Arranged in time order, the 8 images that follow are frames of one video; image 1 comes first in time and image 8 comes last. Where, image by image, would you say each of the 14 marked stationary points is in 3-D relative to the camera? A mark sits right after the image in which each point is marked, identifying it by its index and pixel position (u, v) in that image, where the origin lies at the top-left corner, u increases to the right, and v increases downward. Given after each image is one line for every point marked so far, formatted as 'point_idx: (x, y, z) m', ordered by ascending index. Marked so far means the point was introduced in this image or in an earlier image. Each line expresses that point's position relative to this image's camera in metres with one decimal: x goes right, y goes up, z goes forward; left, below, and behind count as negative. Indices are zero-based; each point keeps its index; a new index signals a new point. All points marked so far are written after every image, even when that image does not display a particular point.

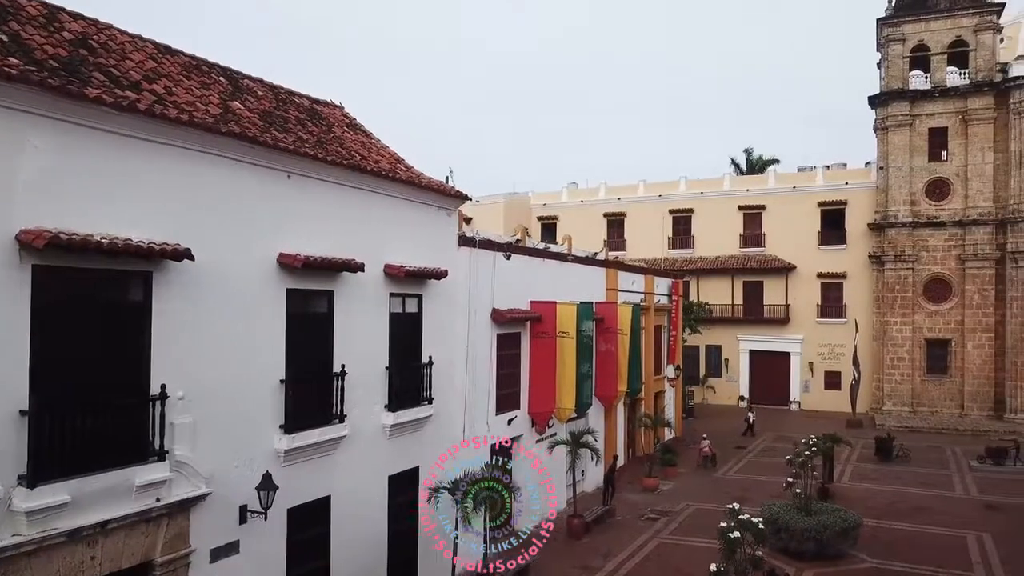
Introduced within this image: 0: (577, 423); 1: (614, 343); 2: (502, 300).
0: (+1.5, -3.2, +19.0) m
1: (+2.4, -1.3, +19.3) m
2: (-0.2, -0.2, +15.9) m
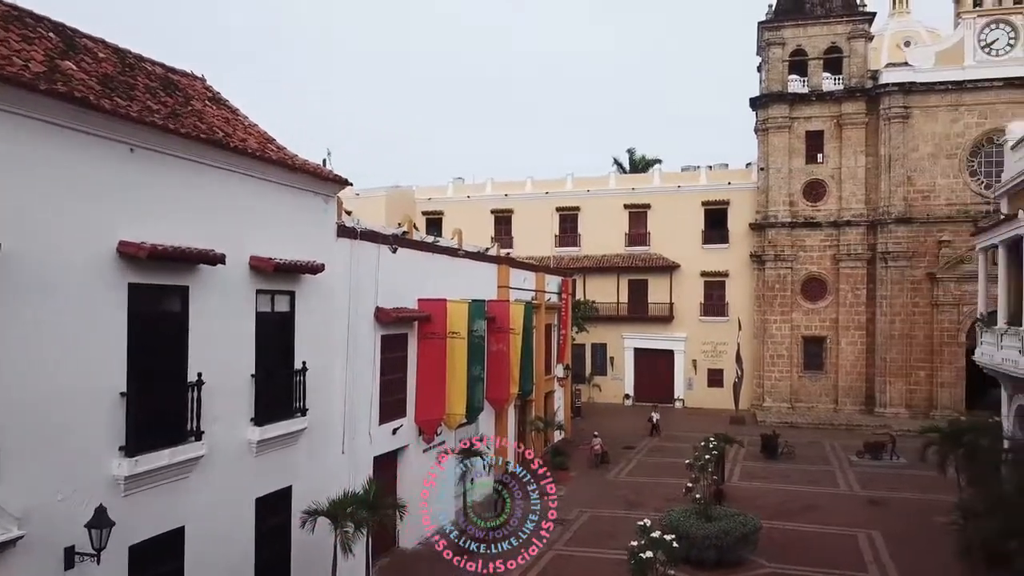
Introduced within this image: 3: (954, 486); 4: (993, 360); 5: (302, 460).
0: (-1.0, -3.1, +17.8) m
1: (-0.1, -1.3, +18.3) m
2: (-2.3, -0.2, +14.5) m
3: (+10.6, -4.8, +19.5) m
4: (+8.9, -1.3, +15.2) m
5: (-3.1, -2.5, +12.0) m
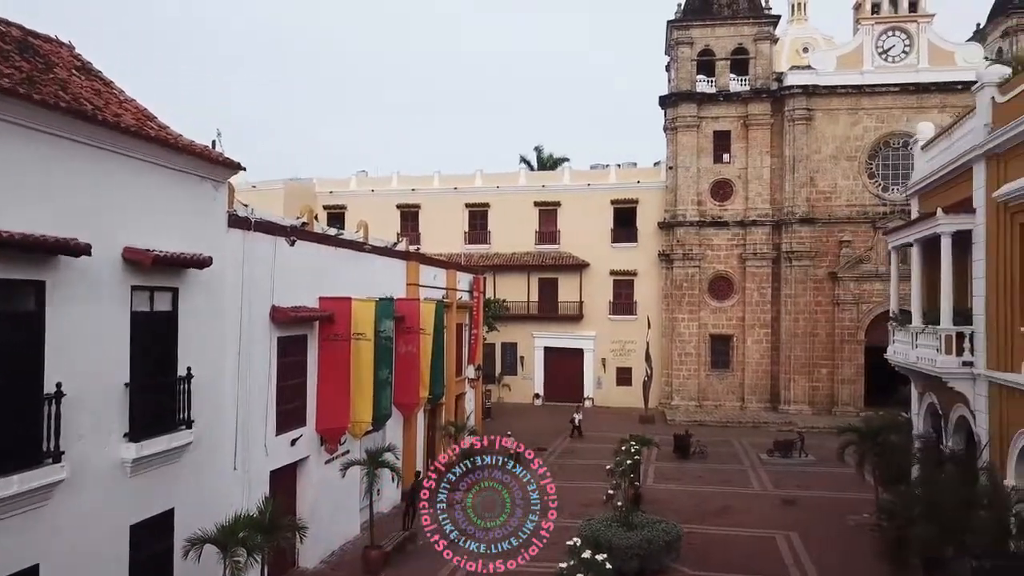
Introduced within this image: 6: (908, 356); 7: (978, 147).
0: (-2.8, -3.0, +16.6) m
1: (-2.0, -1.2, +17.2) m
2: (-3.7, -0.1, +13.2) m
3: (+8.4, -4.7, +19.6) m
4: (+7.3, -1.3, +15.2) m
5: (-4.2, -2.5, +10.6) m
6: (+7.2, -1.2, +14.9) m
7: (+7.2, +2.2, +12.7) m
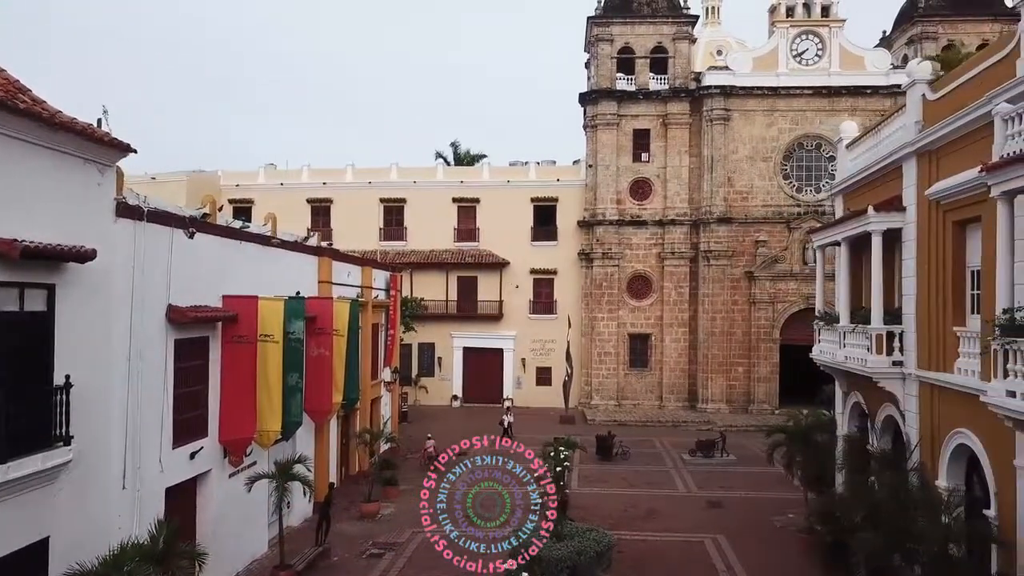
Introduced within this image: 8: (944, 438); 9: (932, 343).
0: (-4.3, -3.0, +15.4) m
1: (-3.6, -1.2, +16.1) m
2: (-4.8, -0.1, +11.9) m
3: (+6.6, -4.7, +19.6) m
4: (+5.9, -1.3, +15.0) m
5: (-5.1, -2.4, +9.3) m
6: (+5.9, -1.2, +14.8) m
7: (+6.1, +2.2, +12.6) m
8: (+6.0, -2.1, +11.4) m
9: (+6.1, -0.8, +11.8) m
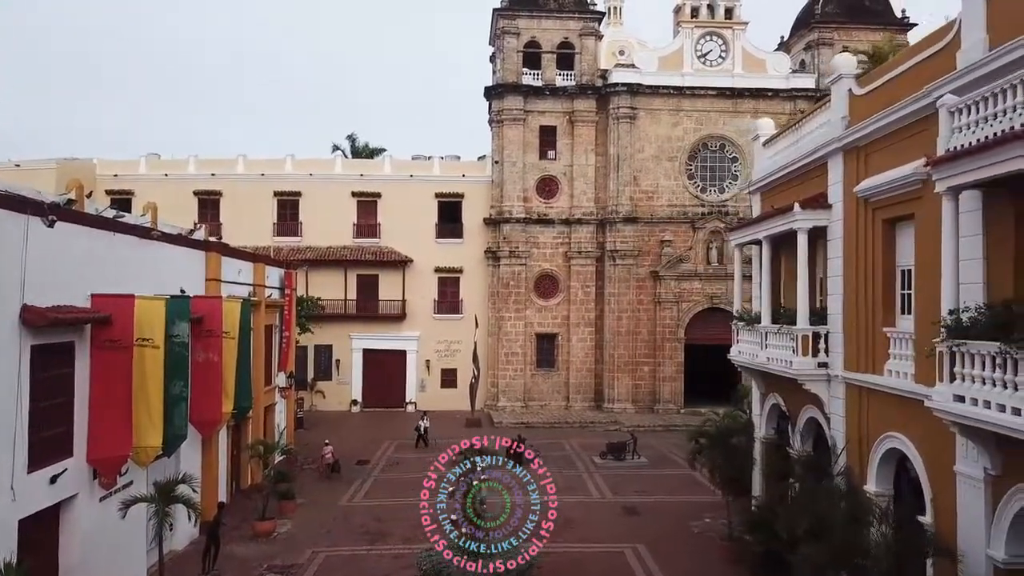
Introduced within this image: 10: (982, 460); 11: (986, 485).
0: (-5.9, -3.0, +13.8) m
1: (-5.2, -1.1, +14.6) m
2: (-5.9, 0.0, +10.3) m
3: (+4.4, -4.7, +19.3) m
4: (+4.3, -1.3, +14.7) m
5: (-5.9, -2.4, +7.6) m
6: (+4.3, -1.2, +14.5) m
7: (+4.8, +2.2, +12.3) m
8: (+4.9, -2.1, +11.1) m
9: (+4.9, -0.8, +11.5) m
10: (+4.9, -1.8, +8.5) m
11: (+4.9, -2.1, +8.5) m
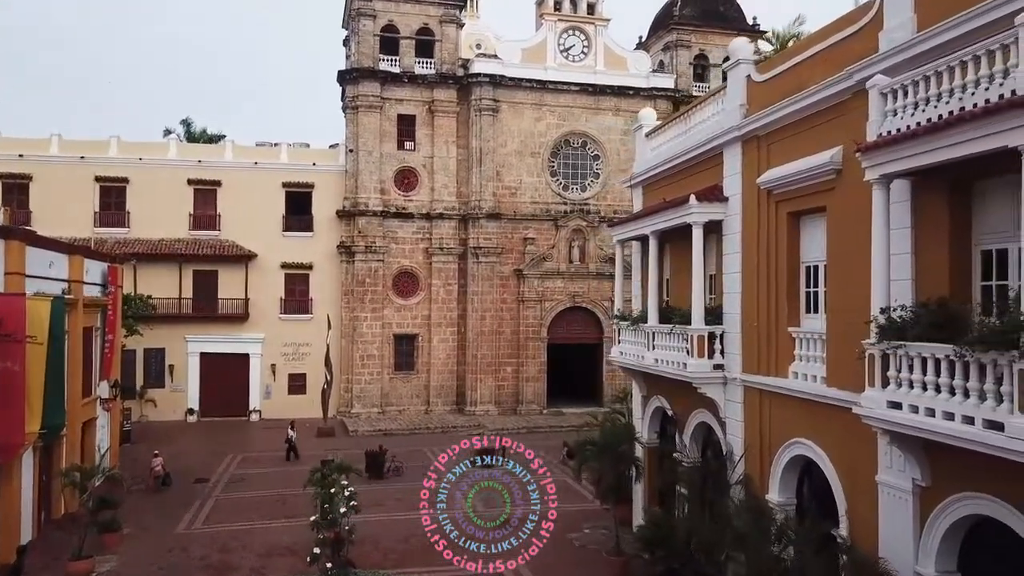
0: (-7.7, -2.9, +11.1) m
1: (-7.2, -1.1, +12.0) m
2: (-7.1, 0.0, +7.6) m
3: (+1.4, -4.6, +18.4) m
4: (+2.2, -1.2, +13.9) m
5: (-6.5, -2.4, +5.0) m
6: (+2.2, -1.2, +13.6) m
7: (+3.1, +2.2, +11.6) m
8: (+3.4, -2.0, +10.4) m
9: (+3.3, -0.8, +10.8) m
10: (+3.9, -1.8, +7.9) m
11: (+3.9, -2.0, +7.9) m
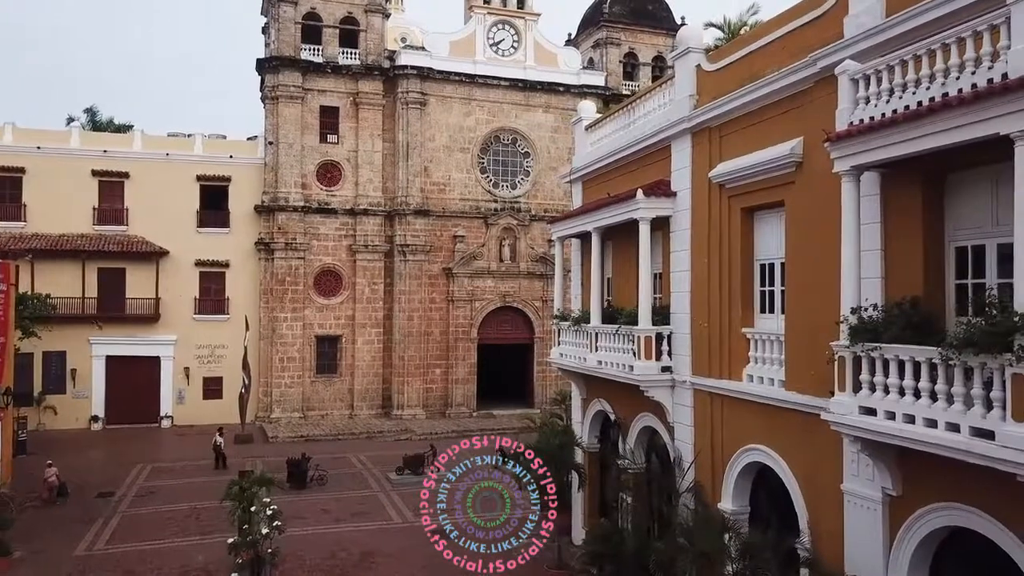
0: (-8.5, -2.9, +9.6) m
1: (-8.0, -1.0, +10.5) m
2: (-7.5, +0.1, +6.2) m
3: (-0.1, -4.6, +17.7) m
4: (+1.1, -1.2, +13.3) m
5: (-6.7, -2.3, +3.6) m
6: (+1.2, -1.2, +13.0) m
7: (+2.3, +2.2, +11.1) m
8: (+2.7, -2.0, +10.0) m
9: (+2.6, -0.7, +10.4) m
10: (+3.4, -1.8, +7.5) m
11: (+3.4, -2.0, +7.5) m
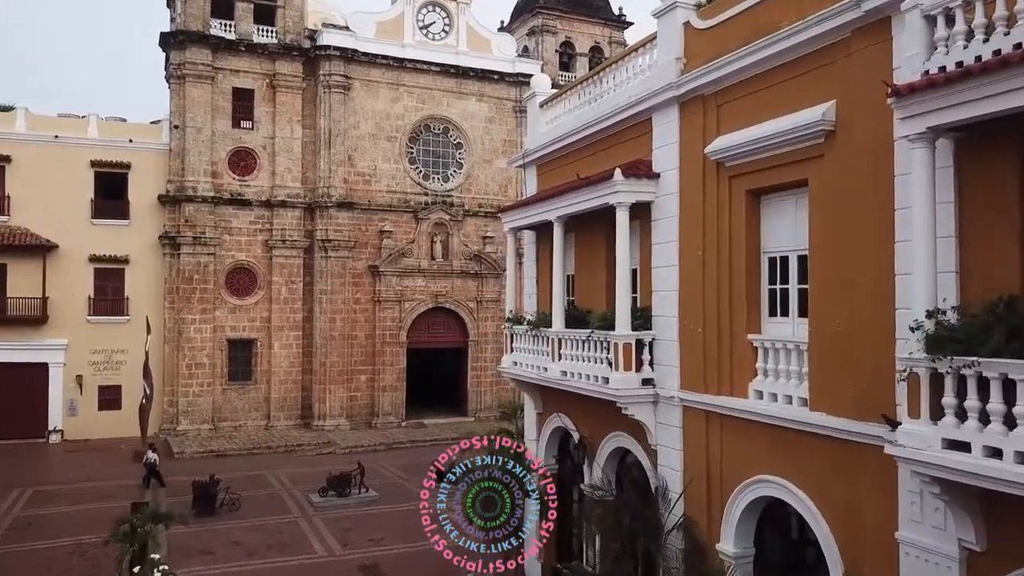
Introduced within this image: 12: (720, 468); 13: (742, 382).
0: (-8.8, -2.8, +6.8) m
1: (-8.5, -1.0, +7.8) m
2: (-7.5, +0.1, +3.5) m
3: (-1.3, -4.6, +15.7) m
4: (+0.4, -1.2, +11.4) m
5: (-6.5, -2.3, +1.1) m
6: (+0.5, -1.1, +11.2) m
7: (+1.8, +2.3, +9.3) m
8: (+2.3, -2.0, +8.3) m
9: (+2.1, -0.7, +8.7) m
10: (+3.2, -1.7, +5.9) m
11: (+3.2, -2.0, +5.9) m
12: (+2.2, -1.9, +8.6) m
13: (+2.3, -1.0, +8.4) m
